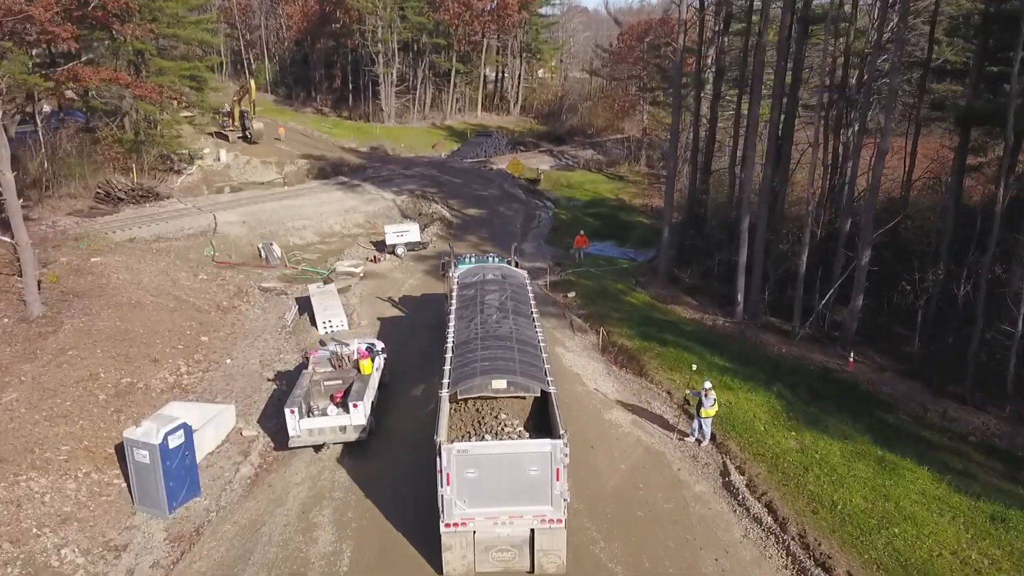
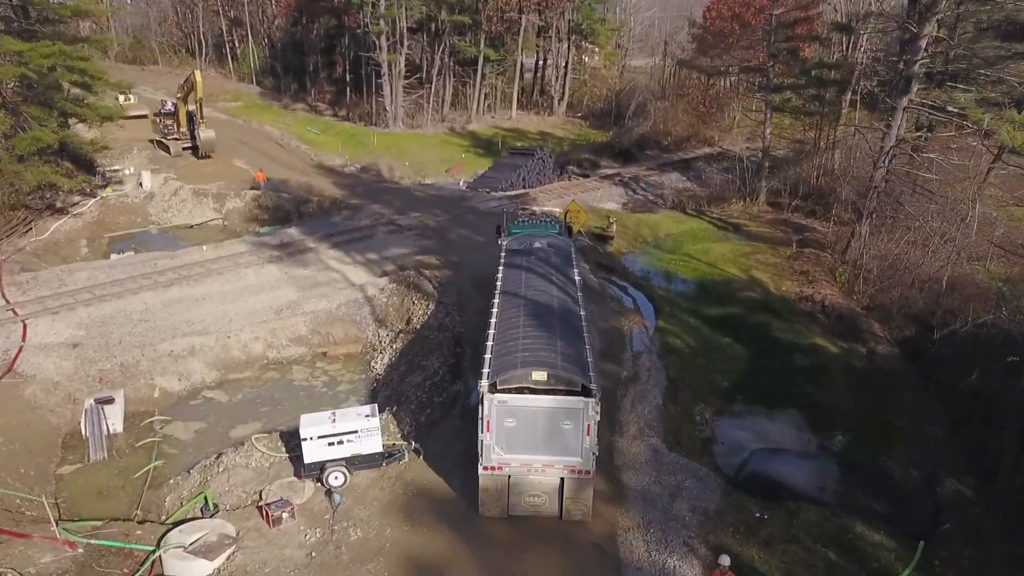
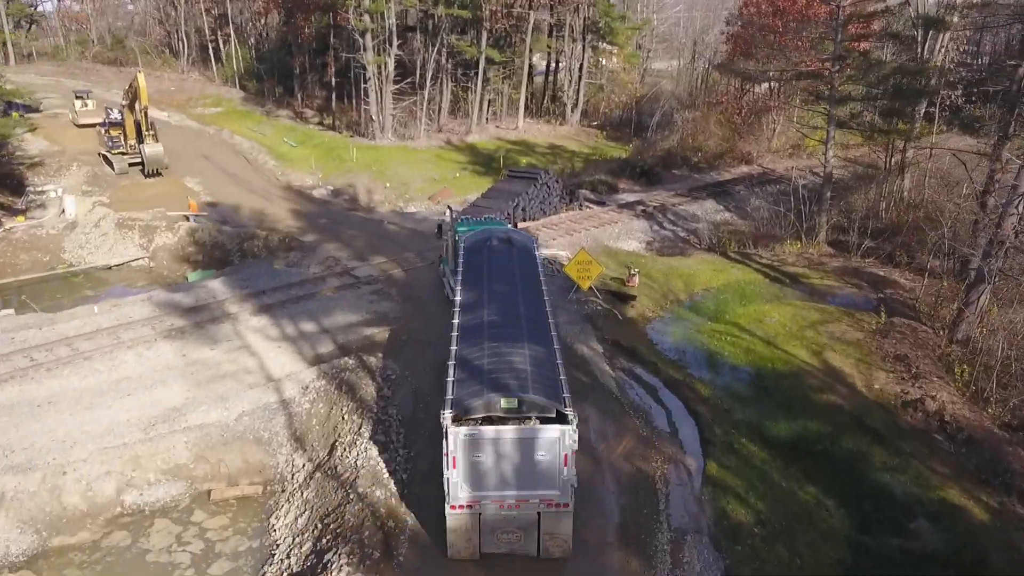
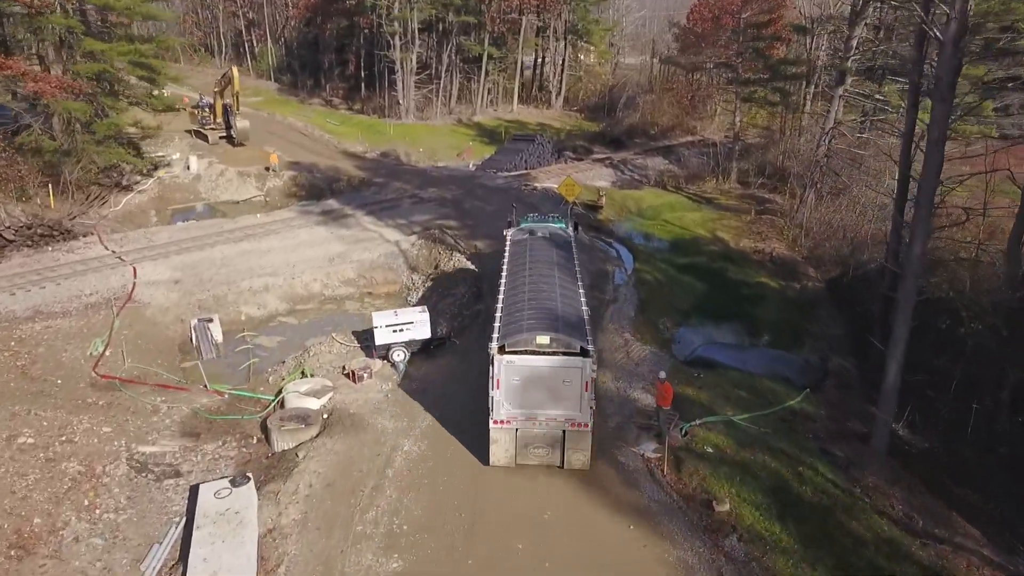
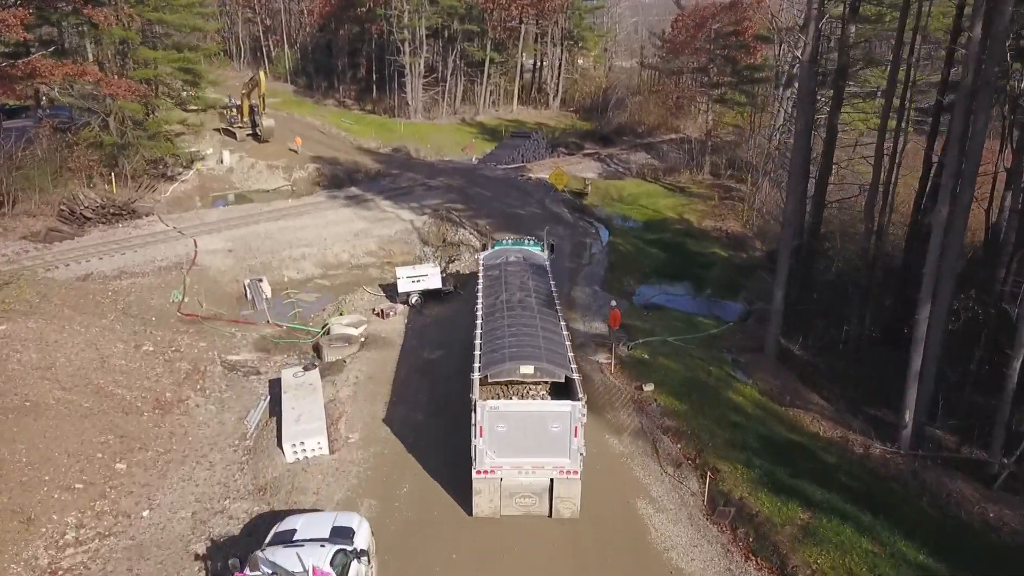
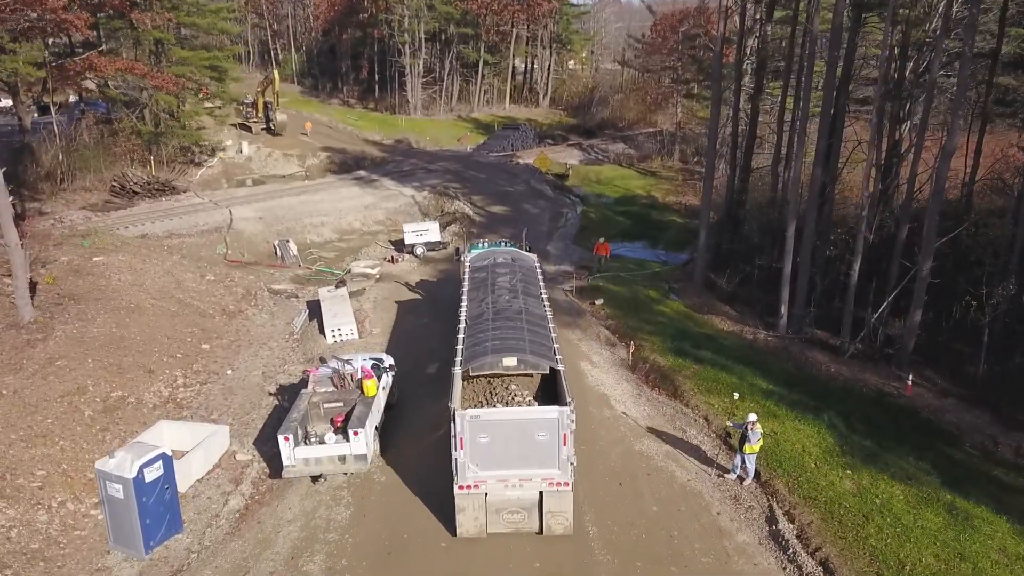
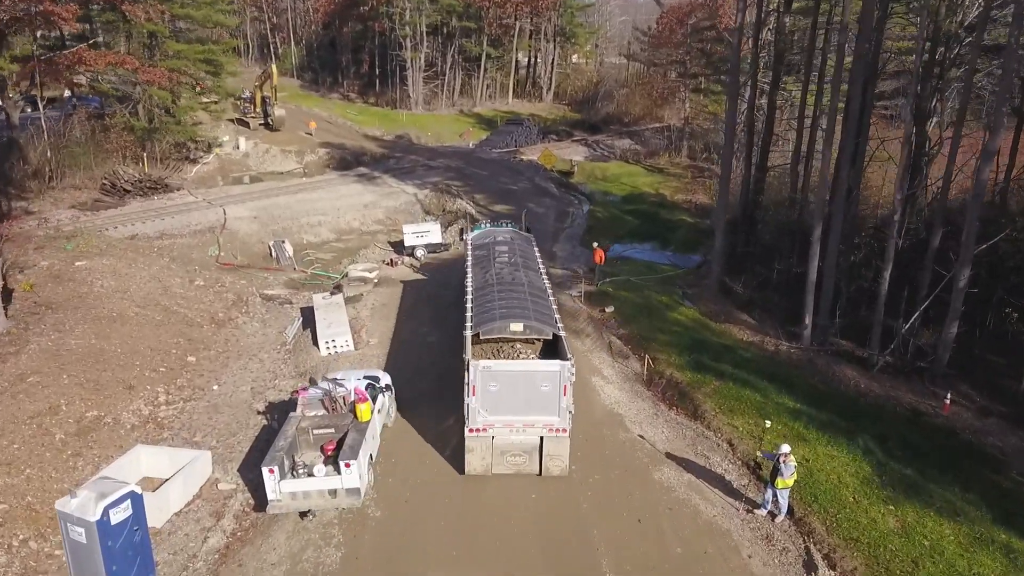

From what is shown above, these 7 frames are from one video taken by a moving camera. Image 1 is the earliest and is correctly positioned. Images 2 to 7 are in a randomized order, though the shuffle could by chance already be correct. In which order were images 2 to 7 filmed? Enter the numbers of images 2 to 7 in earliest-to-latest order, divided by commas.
6, 7, 5, 4, 2, 3
